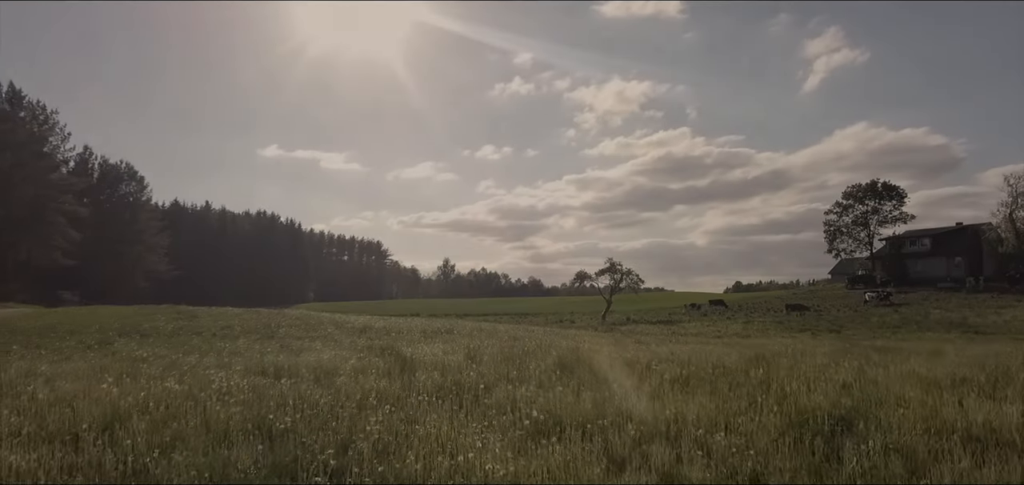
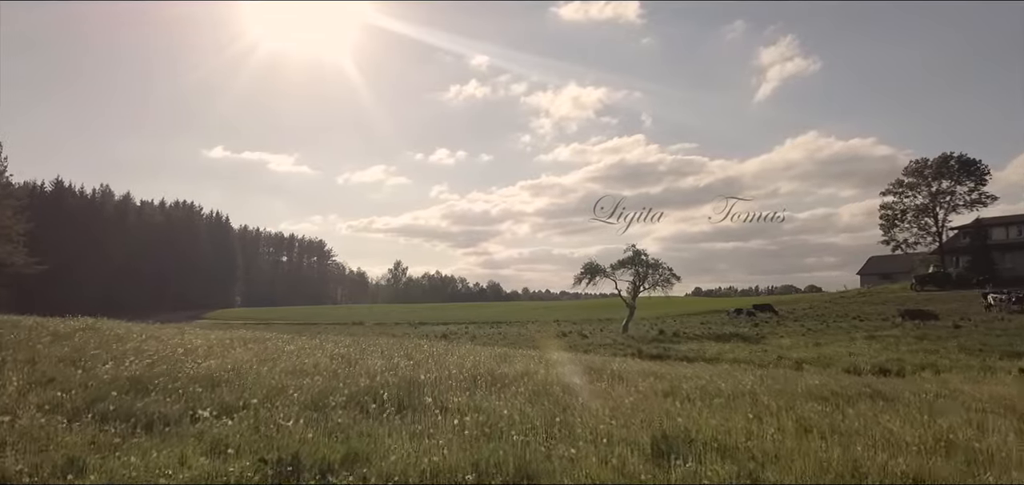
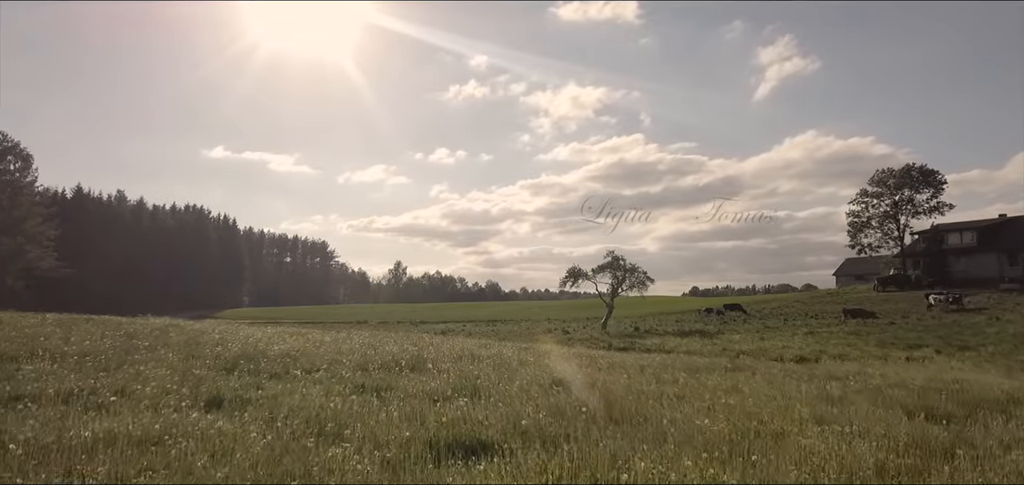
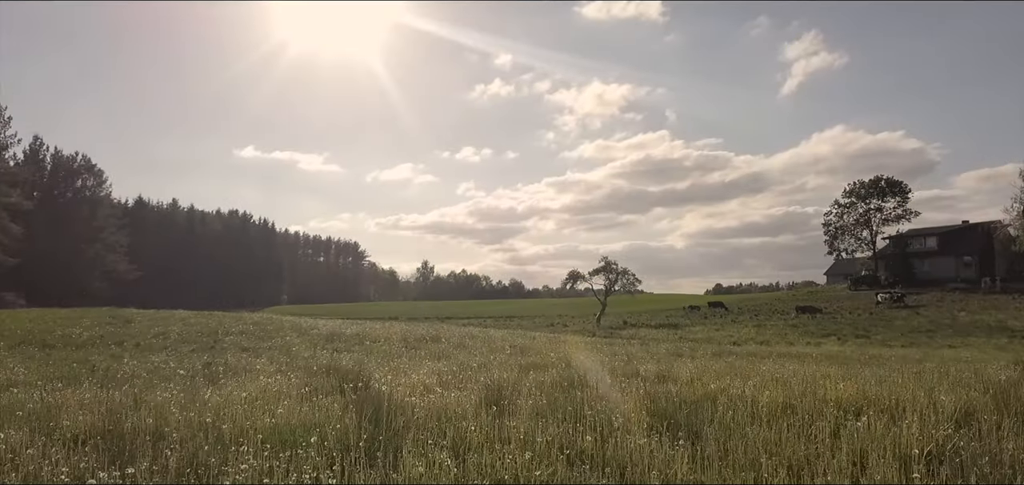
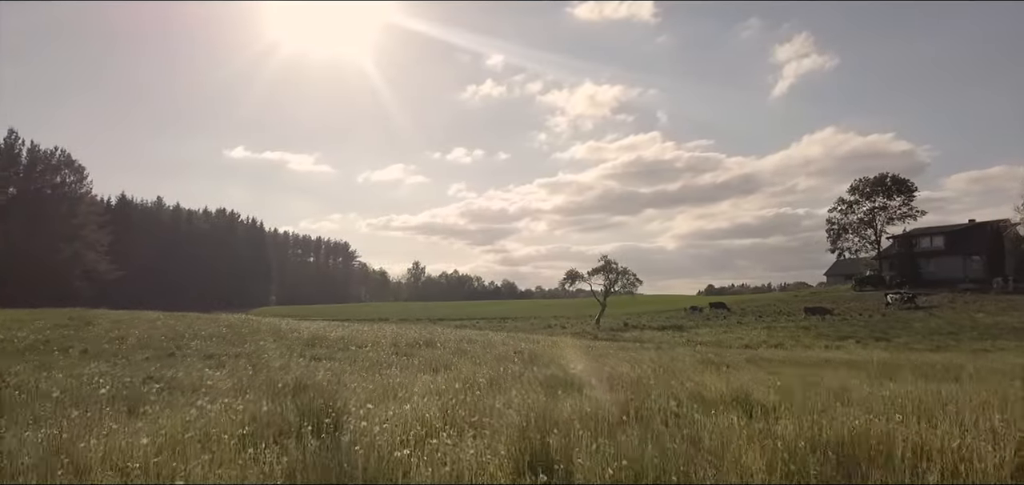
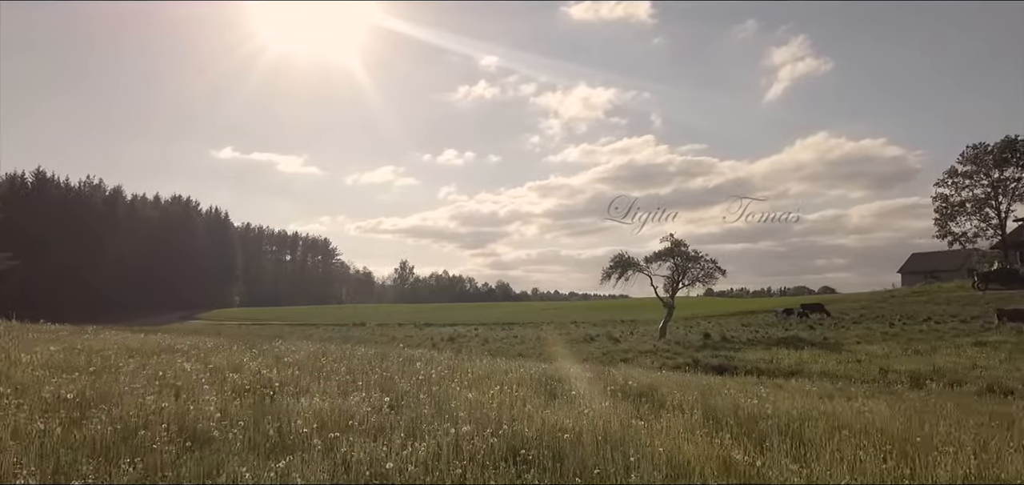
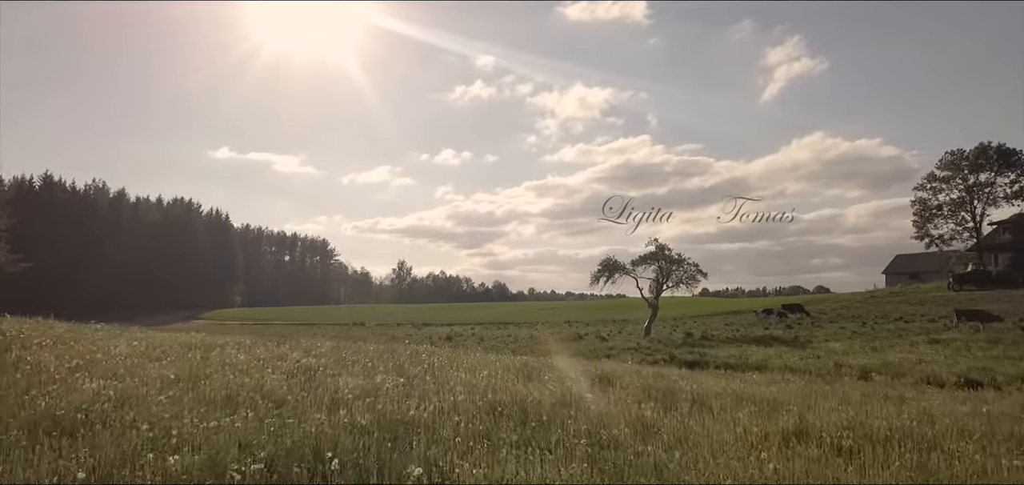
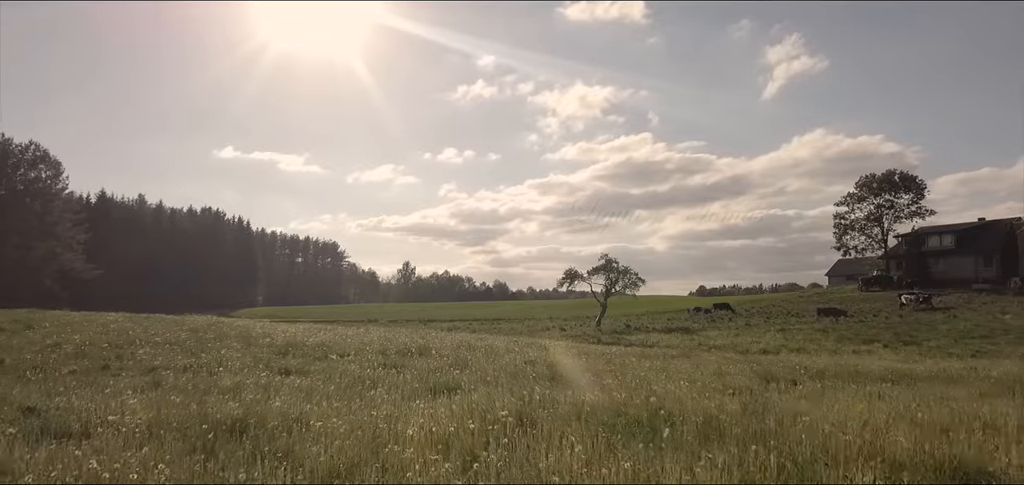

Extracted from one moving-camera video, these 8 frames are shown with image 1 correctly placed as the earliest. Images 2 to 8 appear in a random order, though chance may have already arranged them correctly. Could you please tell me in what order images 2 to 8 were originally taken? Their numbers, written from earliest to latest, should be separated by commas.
4, 5, 8, 3, 2, 7, 6
